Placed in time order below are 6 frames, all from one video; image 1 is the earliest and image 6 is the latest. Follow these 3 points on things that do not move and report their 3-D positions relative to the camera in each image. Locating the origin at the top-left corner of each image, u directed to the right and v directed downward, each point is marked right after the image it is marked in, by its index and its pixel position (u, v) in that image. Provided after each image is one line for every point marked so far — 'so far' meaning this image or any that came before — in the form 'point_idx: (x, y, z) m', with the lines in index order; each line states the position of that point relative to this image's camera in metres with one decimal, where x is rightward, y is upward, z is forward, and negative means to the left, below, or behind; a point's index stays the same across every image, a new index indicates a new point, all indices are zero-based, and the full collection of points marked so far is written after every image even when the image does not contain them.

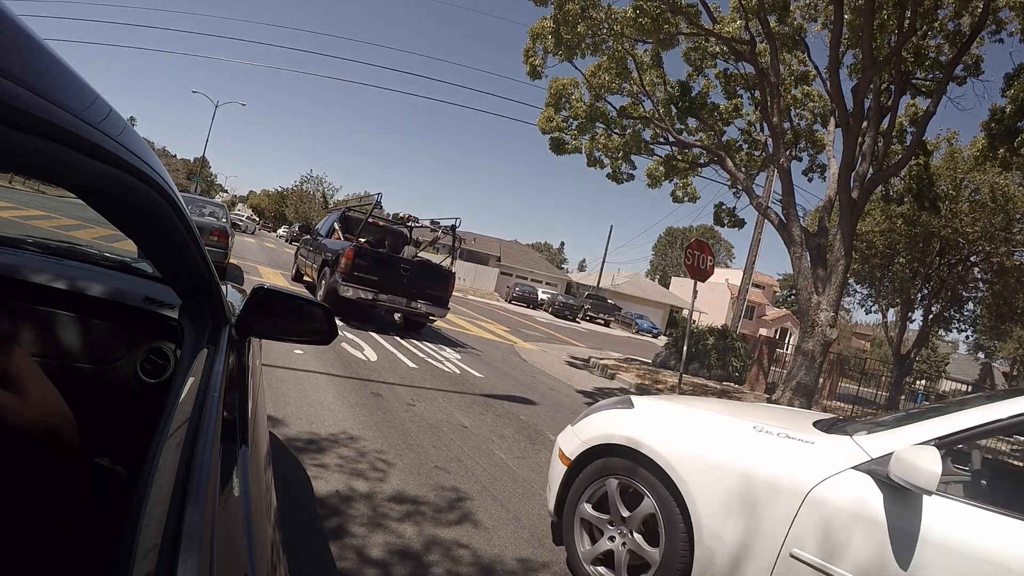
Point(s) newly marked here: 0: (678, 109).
0: (+3.7, +3.9, +14.1) m
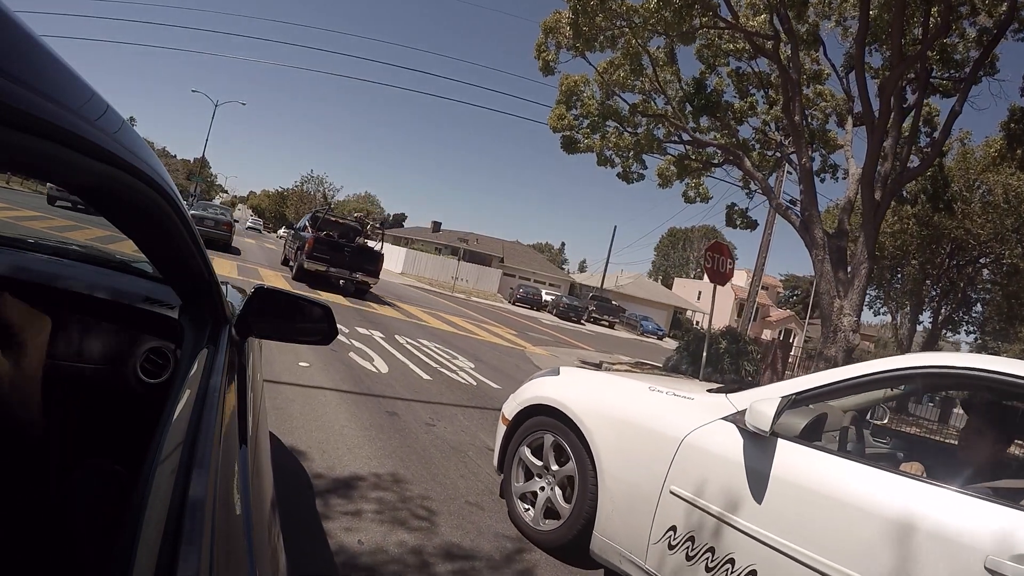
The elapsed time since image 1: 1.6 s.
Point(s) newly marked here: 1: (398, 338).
0: (+3.9, +3.9, +13.6) m
1: (-1.7, -0.8, +9.8) m
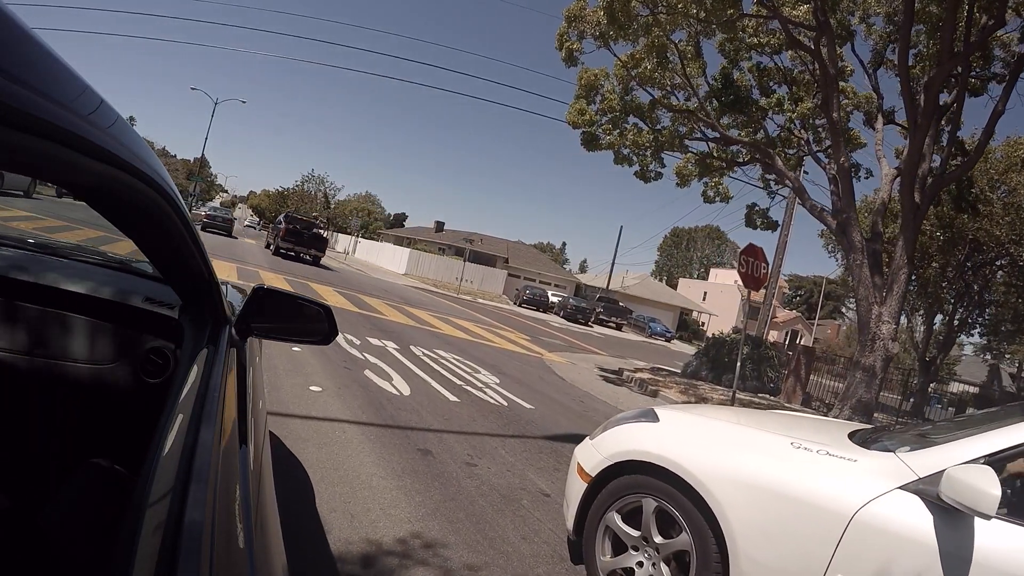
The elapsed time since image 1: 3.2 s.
0: (+4.3, +3.8, +13.0) m
1: (-1.4, -0.9, +9.1) m
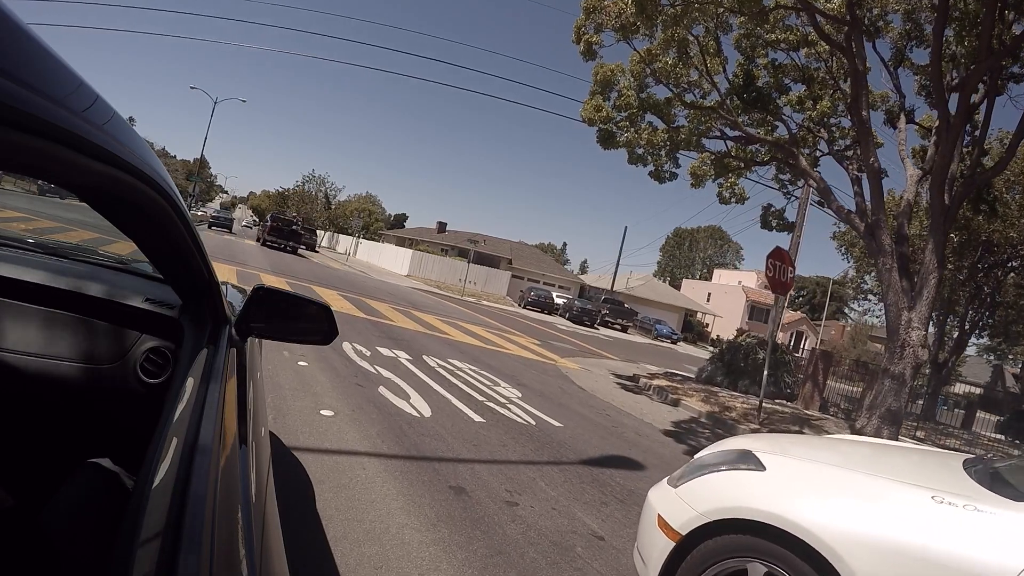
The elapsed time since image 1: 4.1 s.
0: (+4.5, +3.7, +12.5) m
1: (-1.1, -1.0, +8.7) m
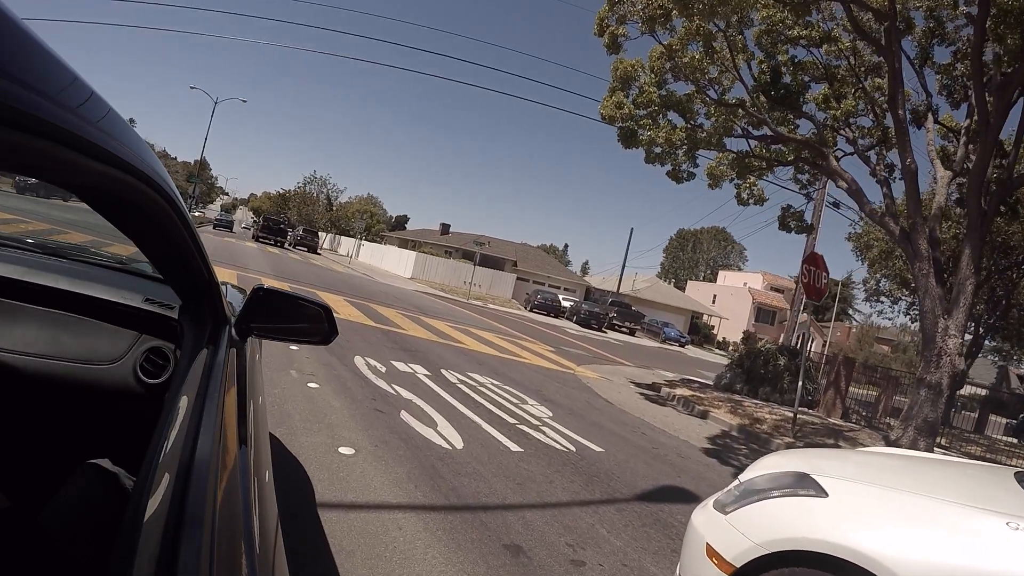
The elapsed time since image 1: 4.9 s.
0: (+4.8, +3.6, +12.0) m
1: (-0.8, -1.1, +8.2) m
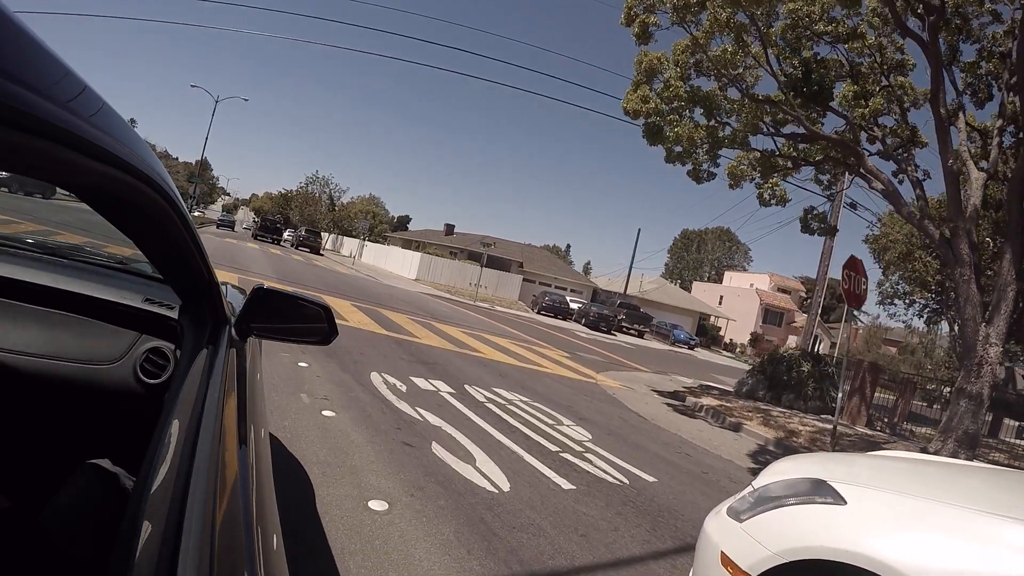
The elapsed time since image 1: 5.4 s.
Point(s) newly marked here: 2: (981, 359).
0: (+5.1, +3.5, +11.6) m
1: (-0.5, -1.2, +7.7) m
2: (+7.4, -1.1, +9.9) m
